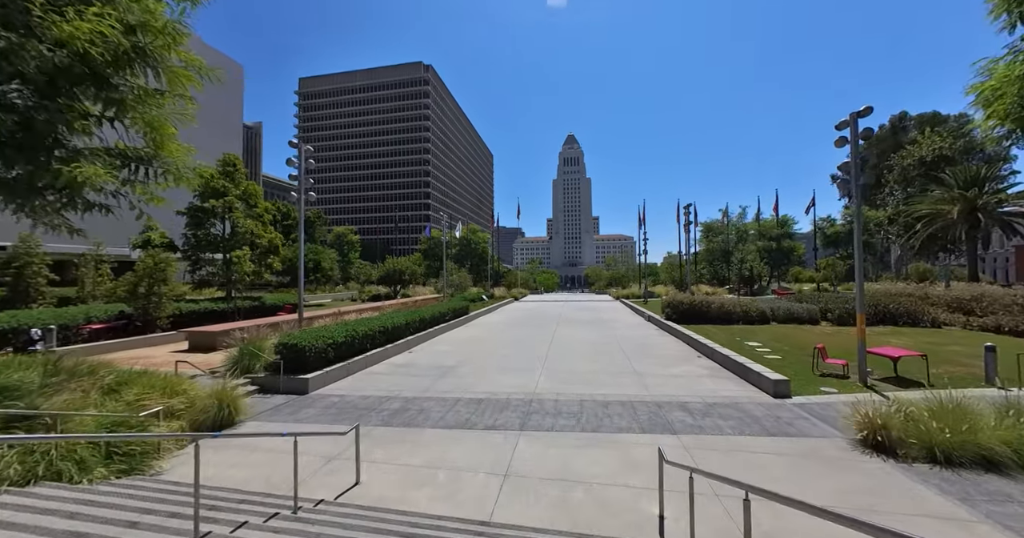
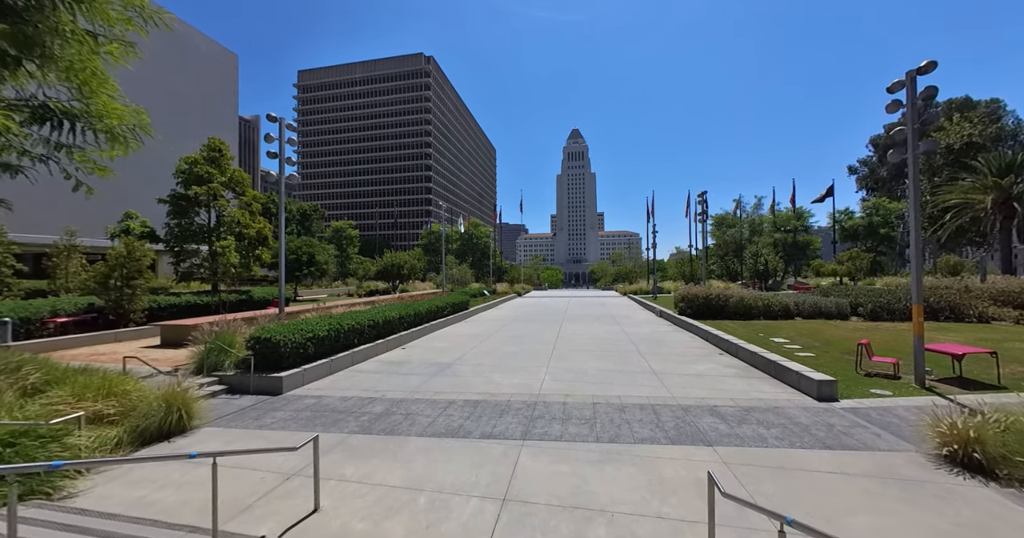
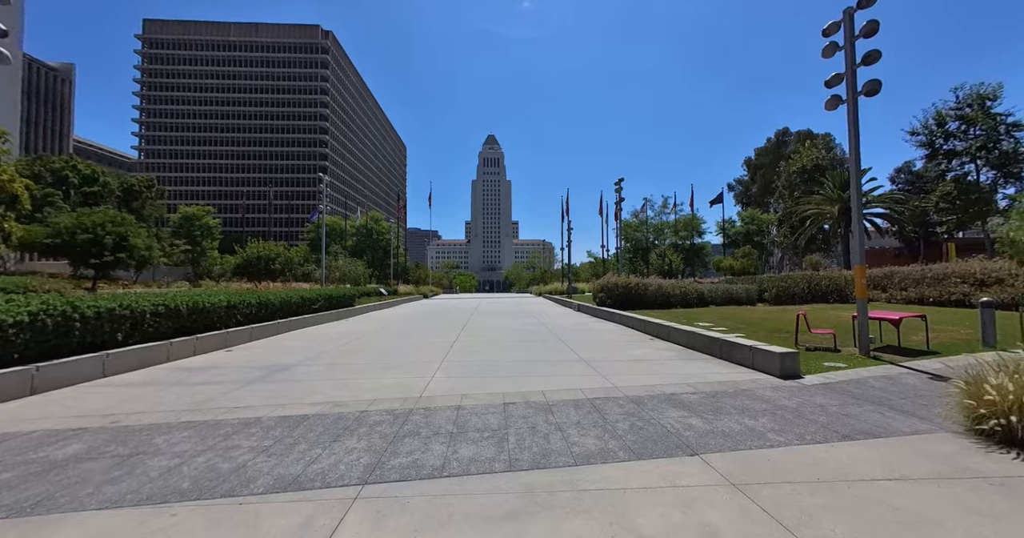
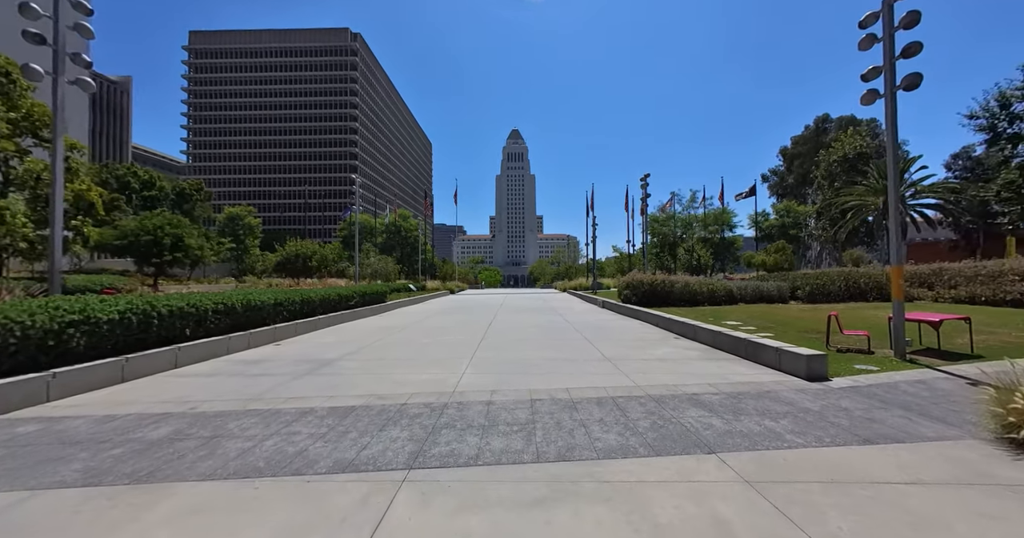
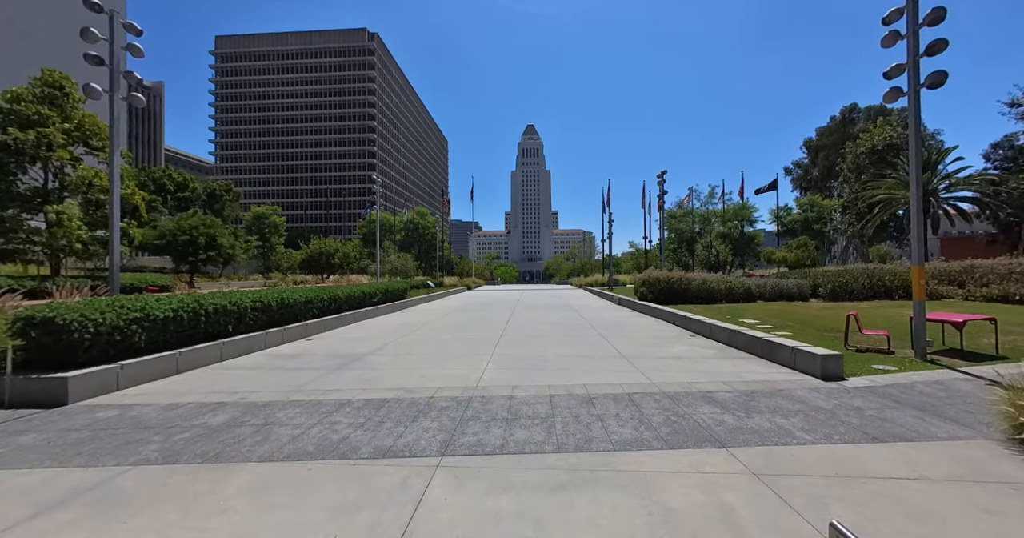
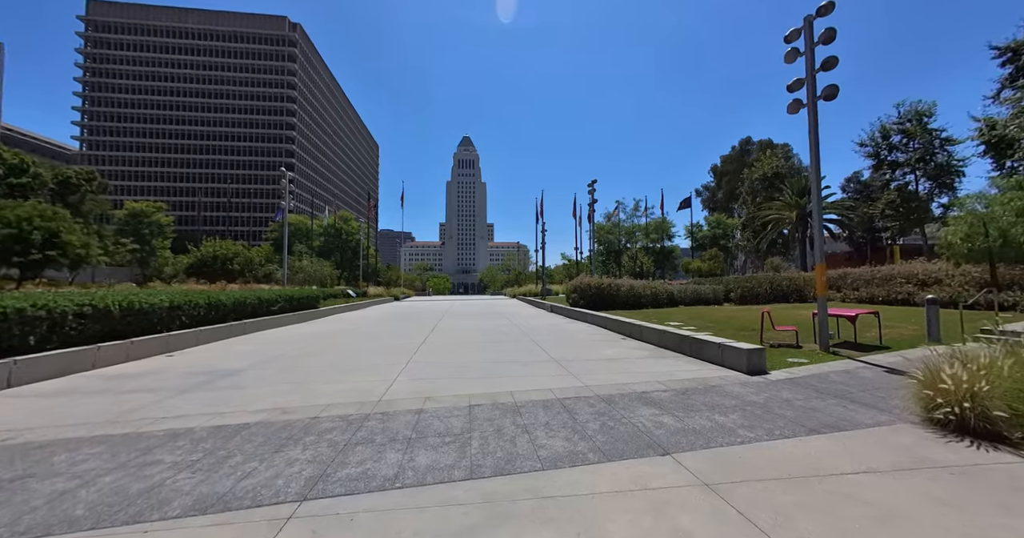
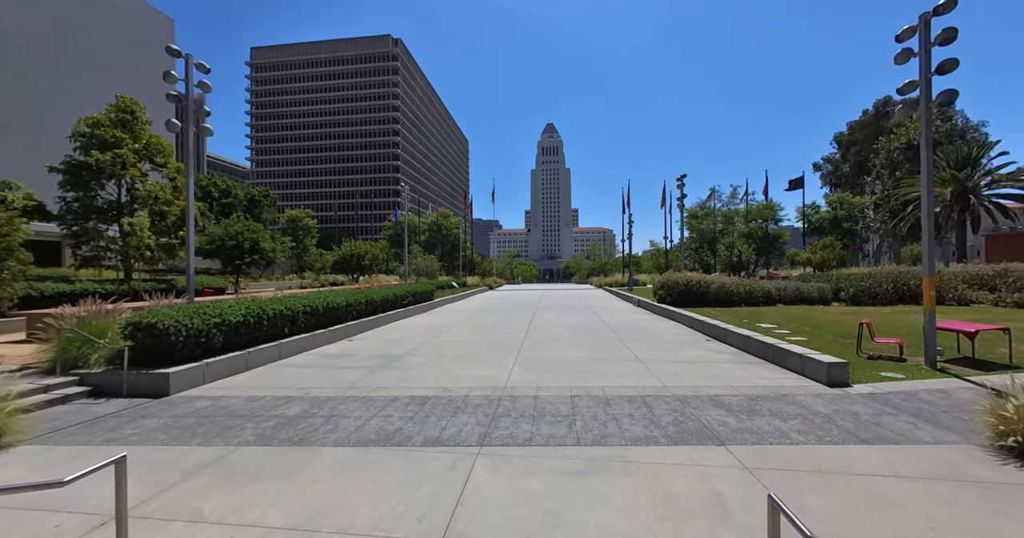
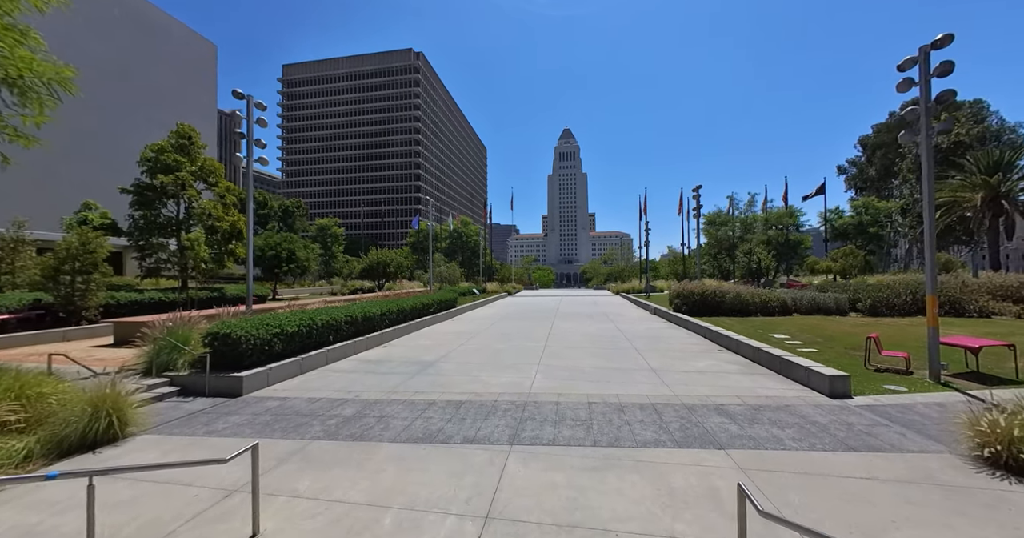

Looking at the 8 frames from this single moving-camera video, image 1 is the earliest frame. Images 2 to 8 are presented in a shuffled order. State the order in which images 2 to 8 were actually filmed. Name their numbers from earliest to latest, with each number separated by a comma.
2, 8, 7, 5, 4, 3, 6
